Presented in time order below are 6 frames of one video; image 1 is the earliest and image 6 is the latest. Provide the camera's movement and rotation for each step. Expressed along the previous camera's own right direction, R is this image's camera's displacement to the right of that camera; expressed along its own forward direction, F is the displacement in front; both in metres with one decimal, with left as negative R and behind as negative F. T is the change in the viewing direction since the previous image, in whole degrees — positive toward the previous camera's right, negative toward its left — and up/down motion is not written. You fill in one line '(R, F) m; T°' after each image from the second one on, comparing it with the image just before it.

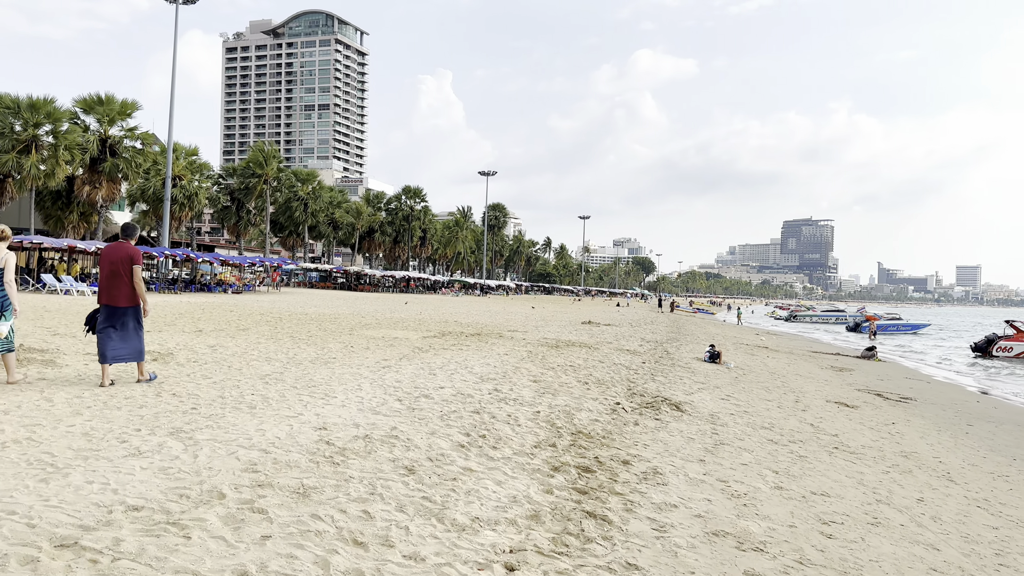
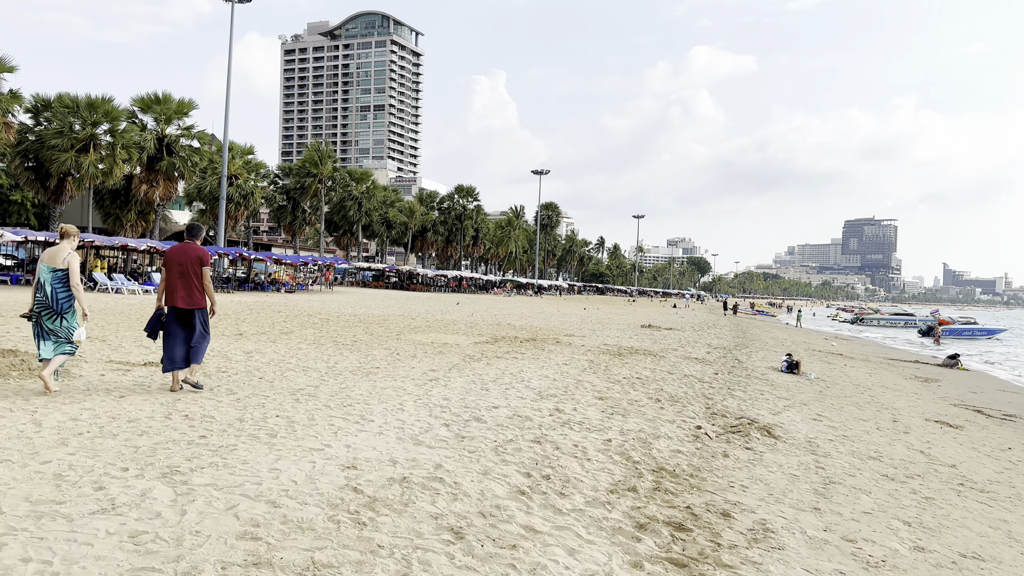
(-0.1, +0.9) m; -4°
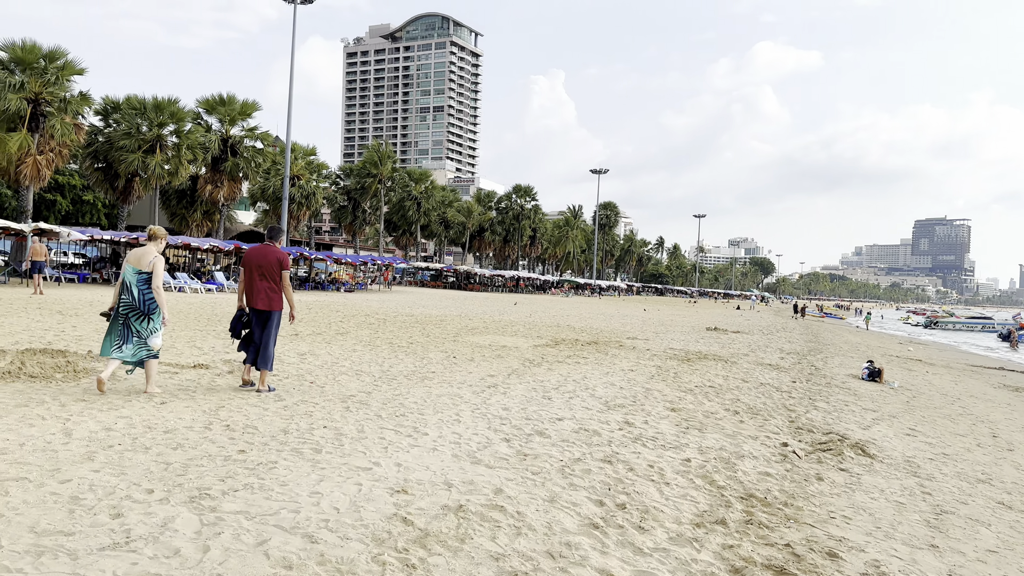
(-0.1, +0.5) m; -4°
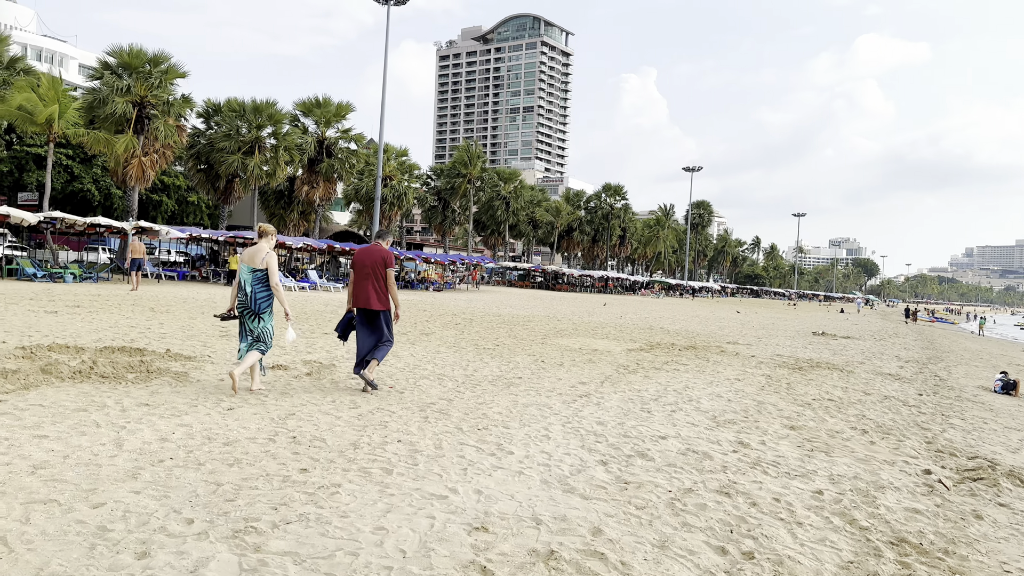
(-0.1, +0.5) m; -6°
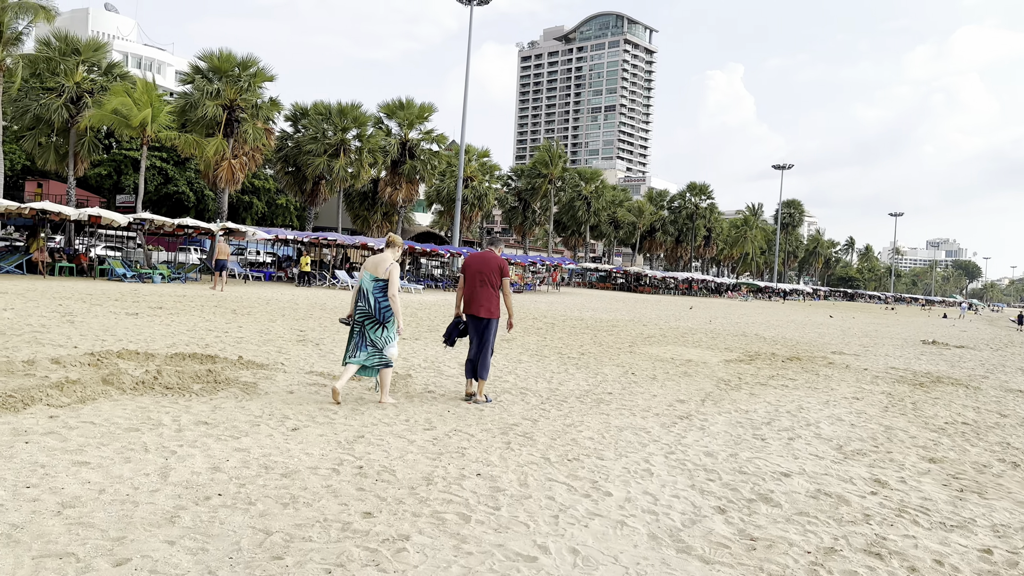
(-0.1, +0.5) m; -6°
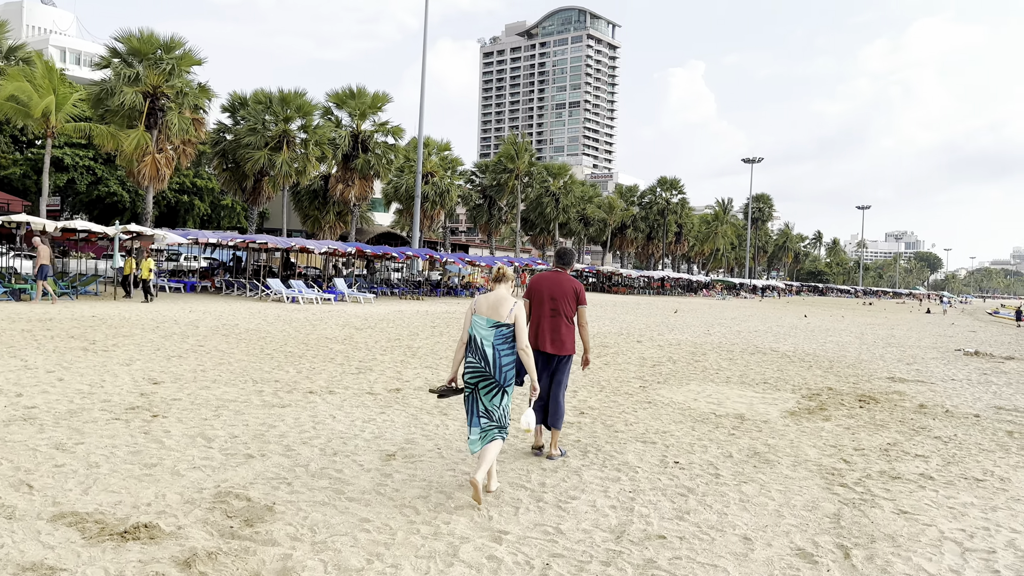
(0.0, +2.9) m; +2°
